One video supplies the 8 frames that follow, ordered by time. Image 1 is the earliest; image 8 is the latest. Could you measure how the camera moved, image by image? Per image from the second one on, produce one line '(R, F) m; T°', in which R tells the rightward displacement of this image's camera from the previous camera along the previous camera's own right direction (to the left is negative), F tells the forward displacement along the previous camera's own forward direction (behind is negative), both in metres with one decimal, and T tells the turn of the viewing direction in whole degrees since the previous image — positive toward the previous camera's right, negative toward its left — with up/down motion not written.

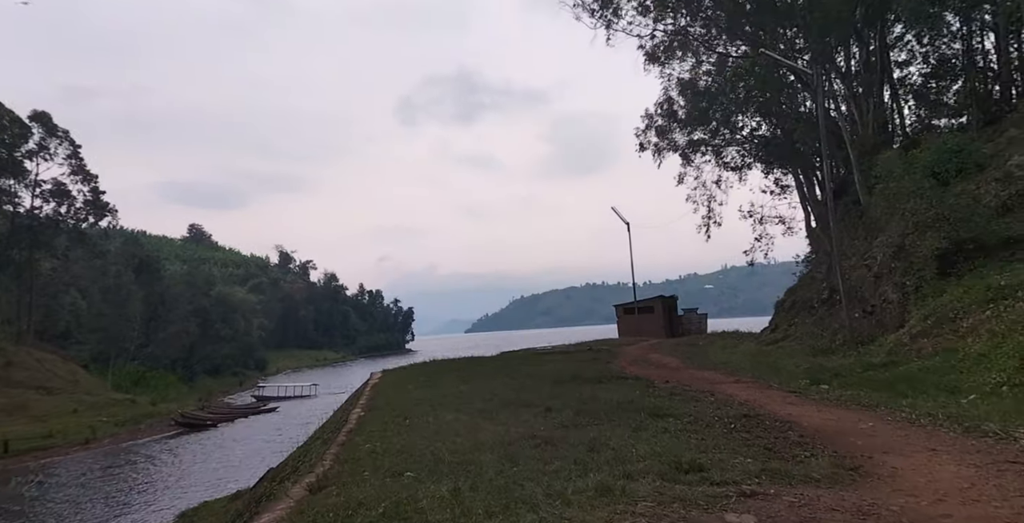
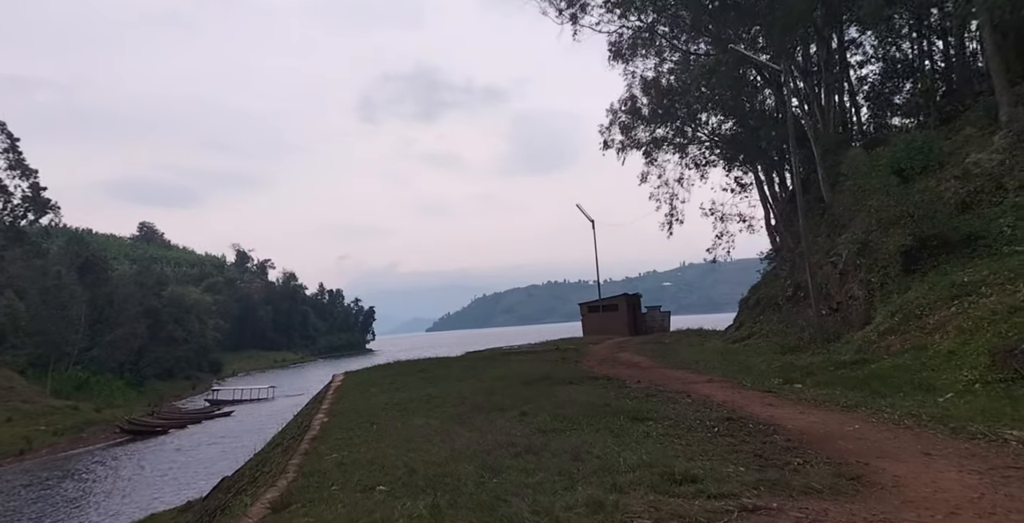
(-0.2, +0.4) m; +3°
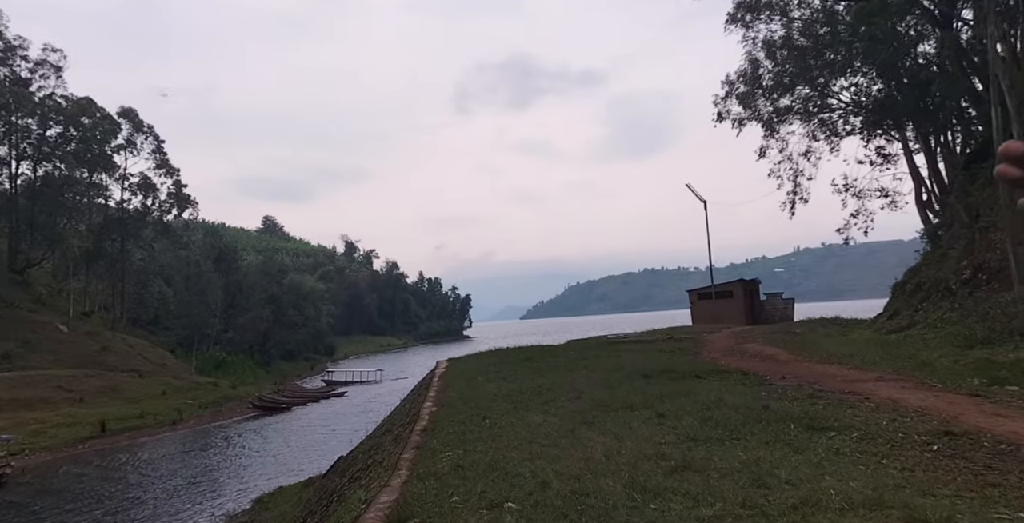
(-0.6, +1.4) m; -9°
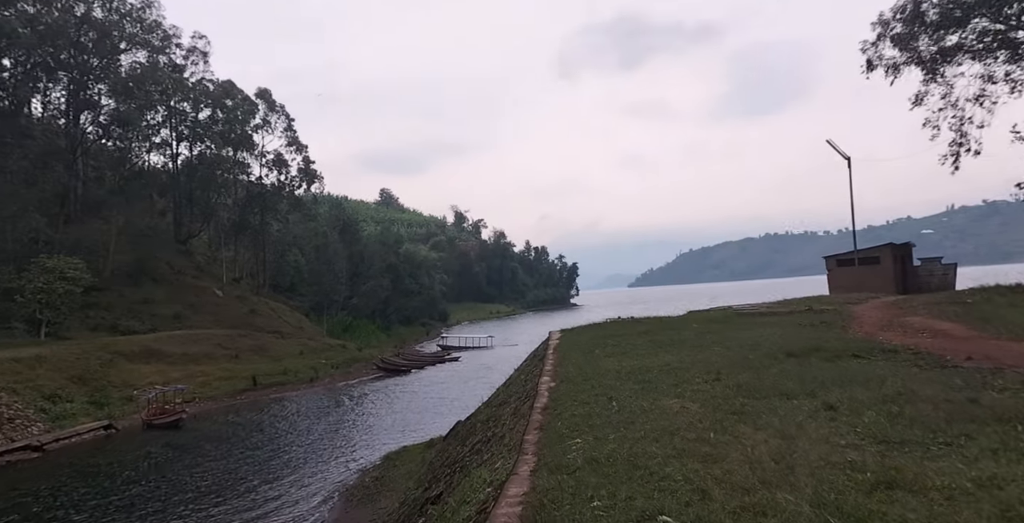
(-0.4, +1.0) m; -10°
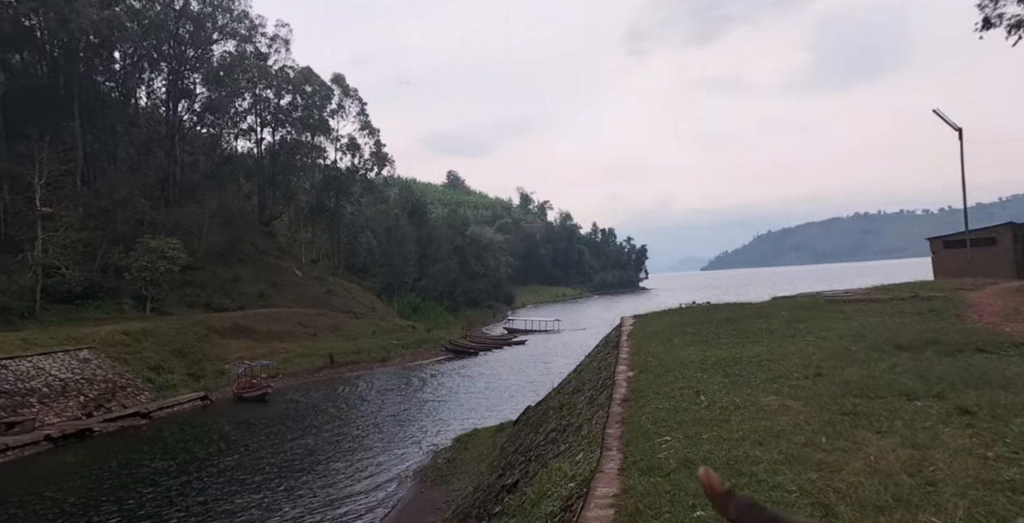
(-0.3, +0.5) m; -6°
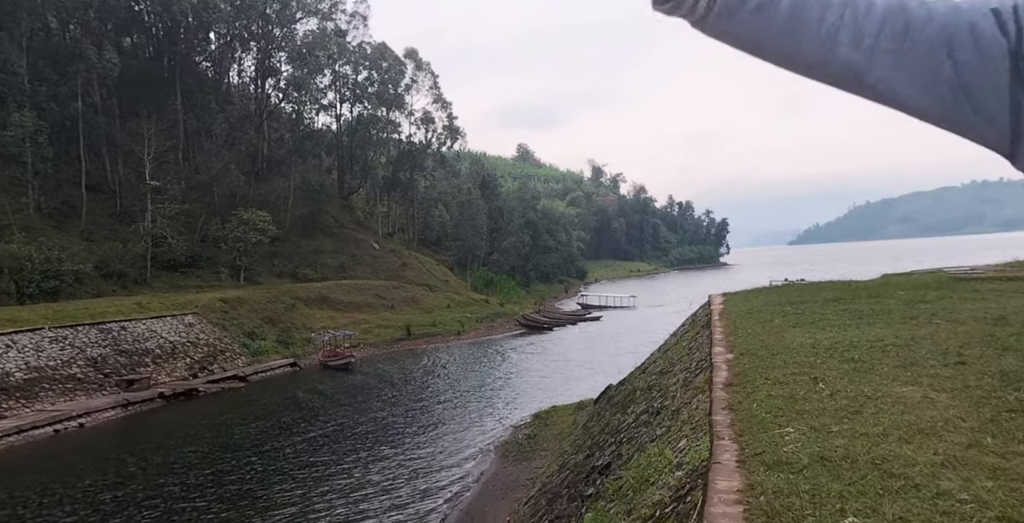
(-0.5, +0.4) m; -7°
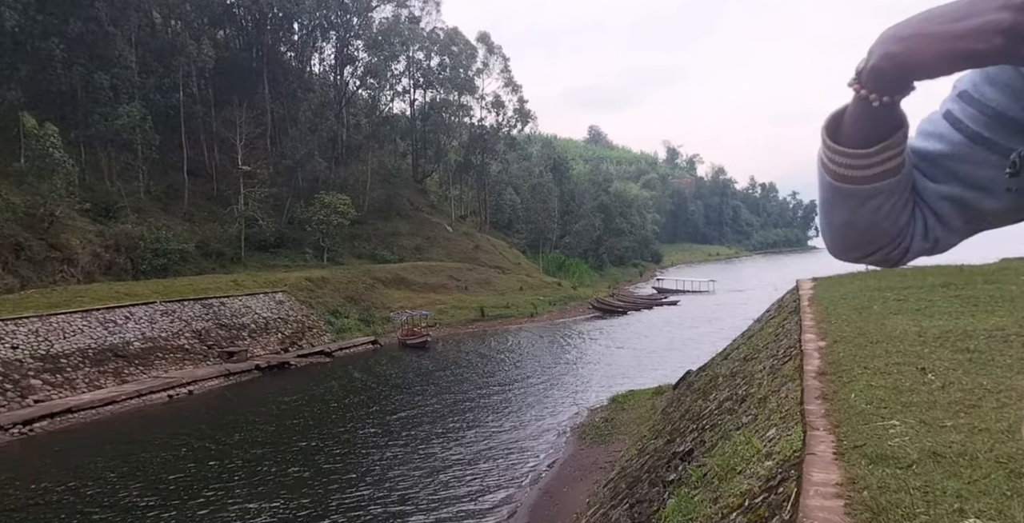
(-0.2, +0.1) m; -7°
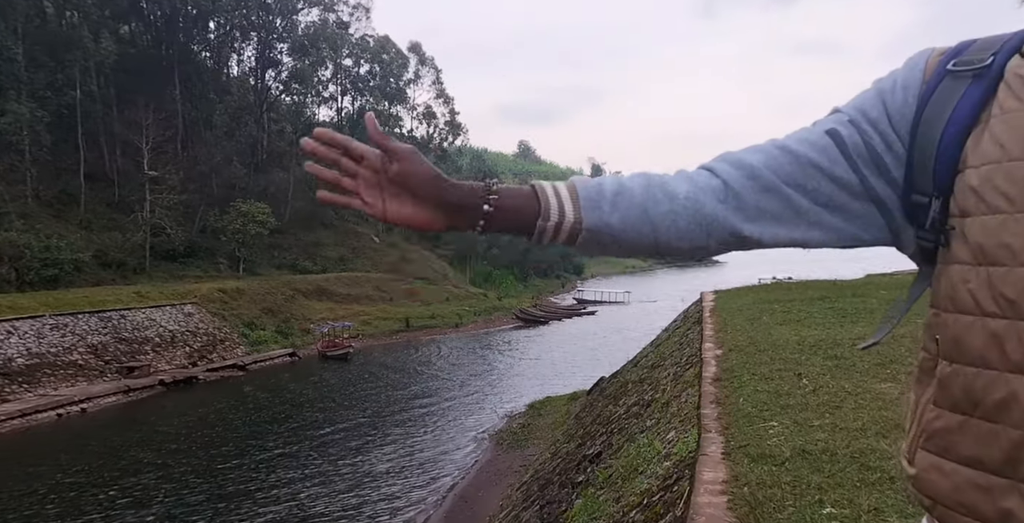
(+0.2, -0.2) m; +7°
